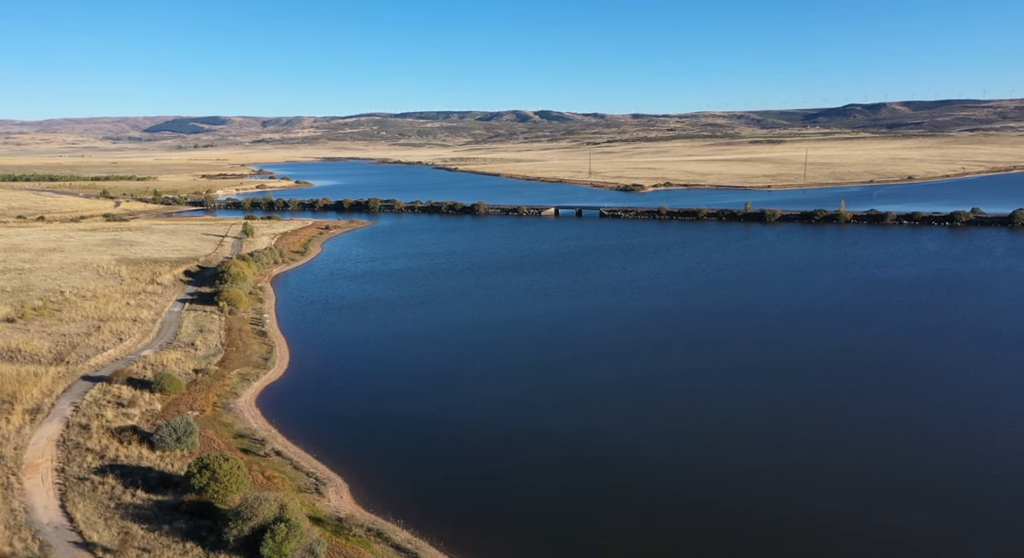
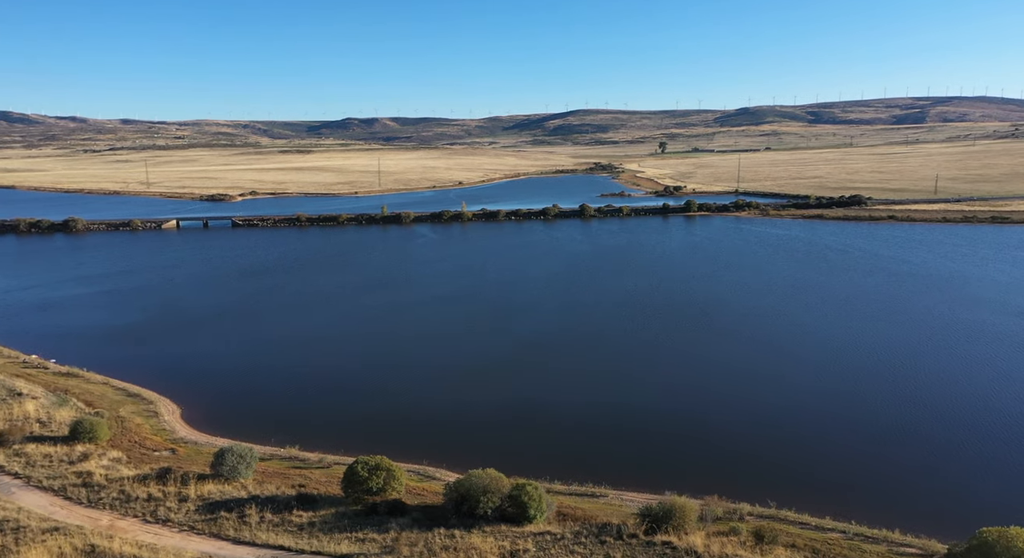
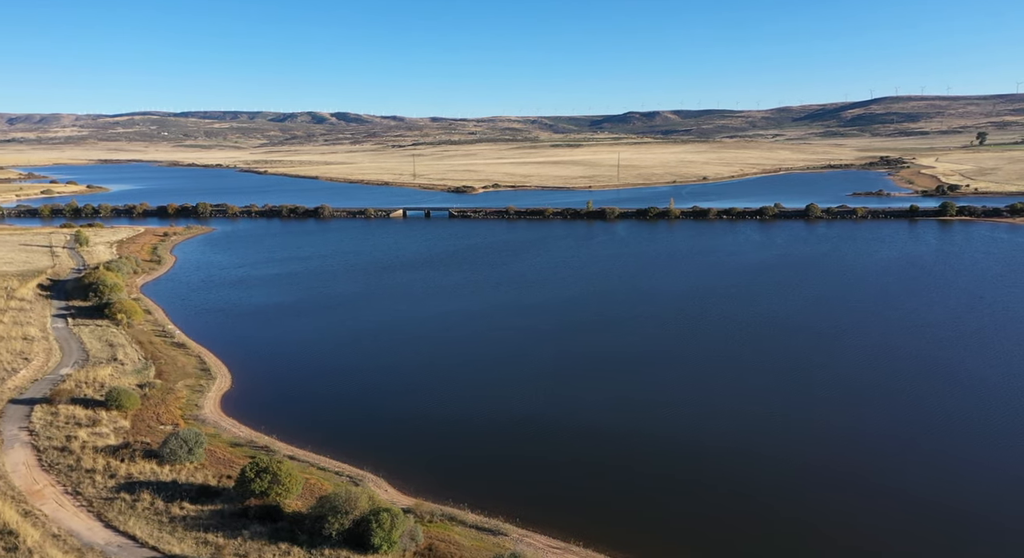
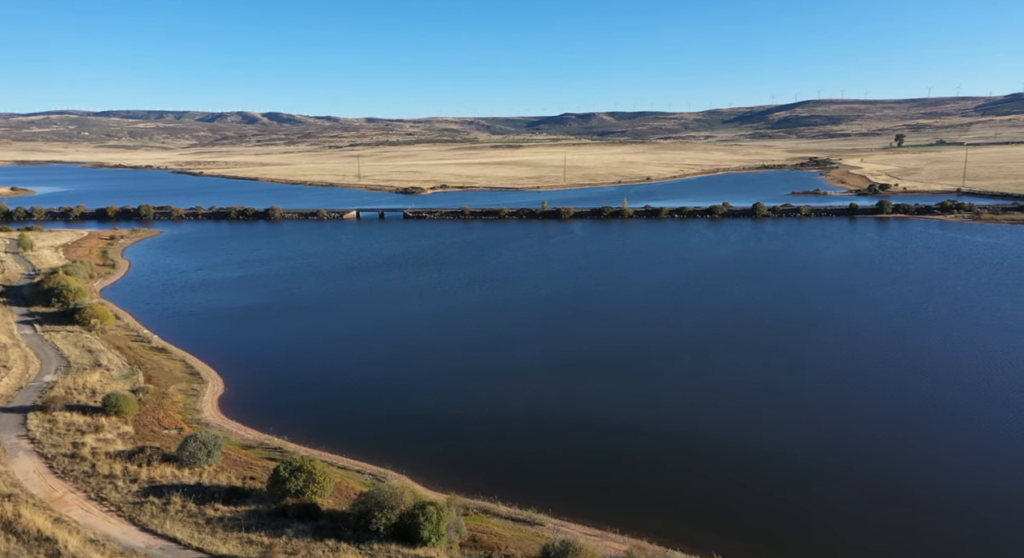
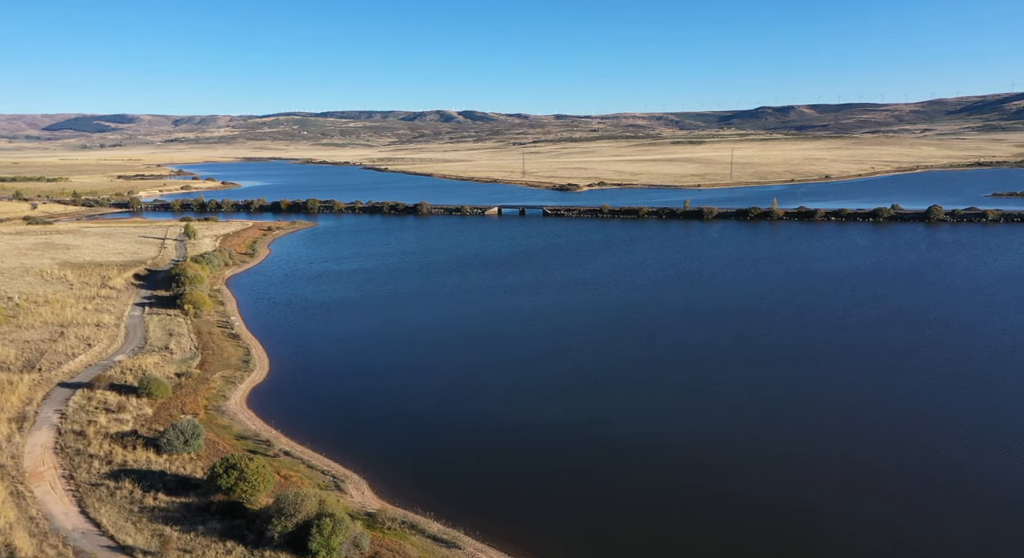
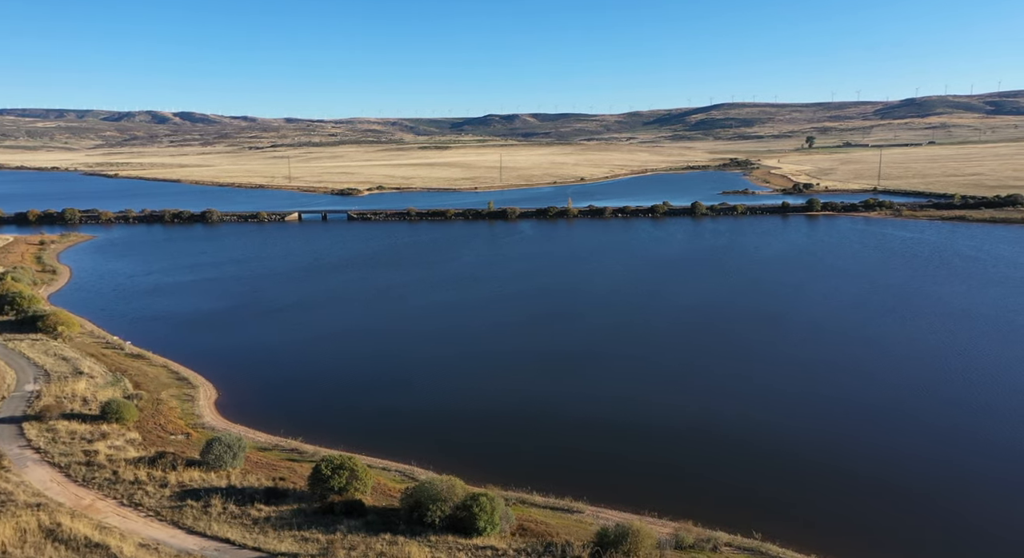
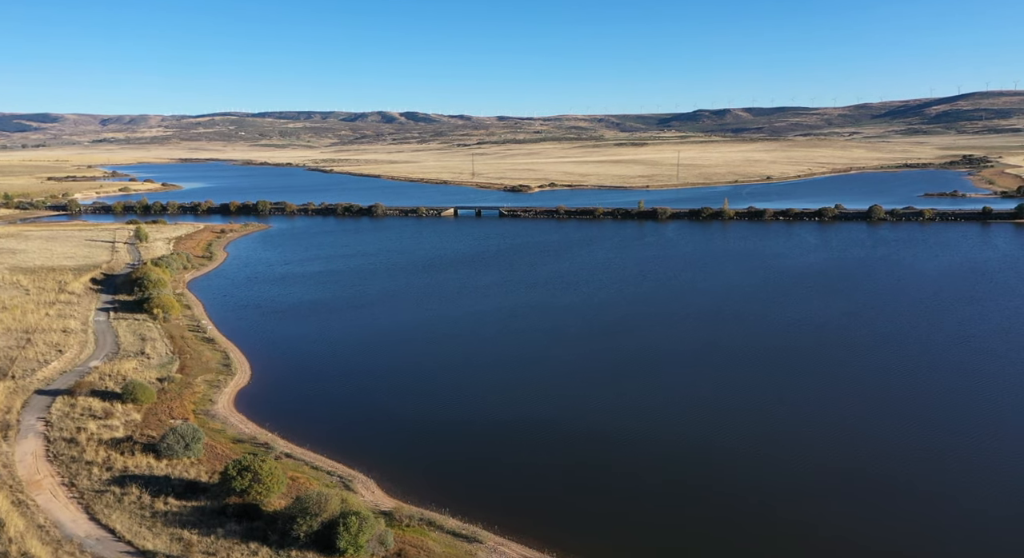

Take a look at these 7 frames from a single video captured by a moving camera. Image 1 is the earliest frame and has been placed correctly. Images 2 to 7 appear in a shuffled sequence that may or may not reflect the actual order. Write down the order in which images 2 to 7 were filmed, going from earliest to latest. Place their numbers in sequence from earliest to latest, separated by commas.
5, 7, 3, 4, 6, 2
